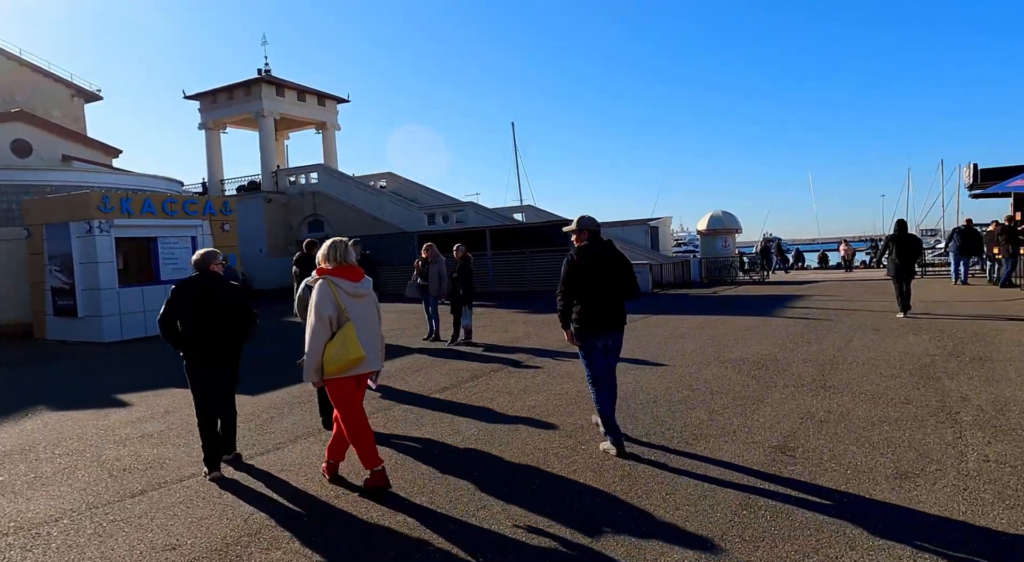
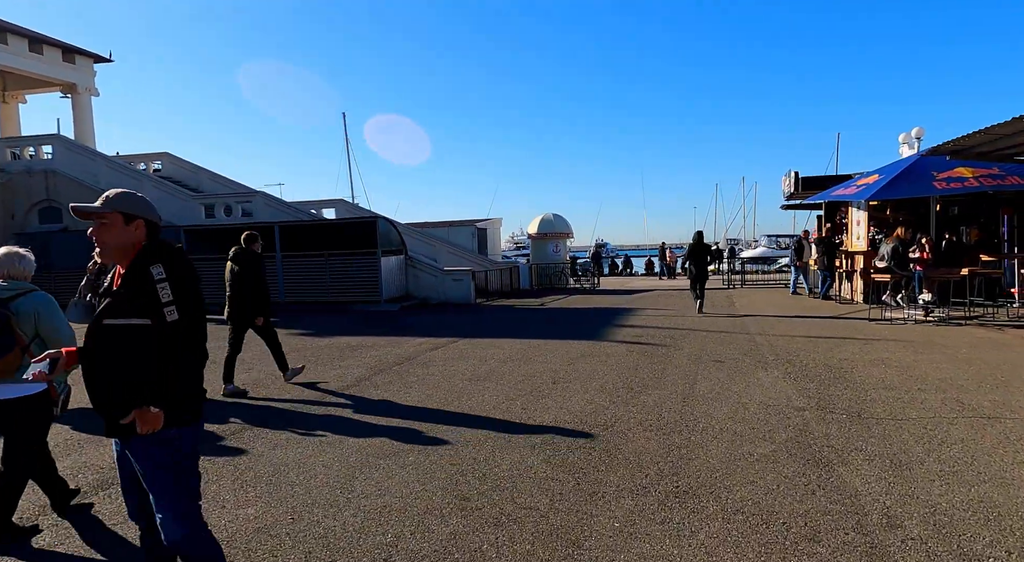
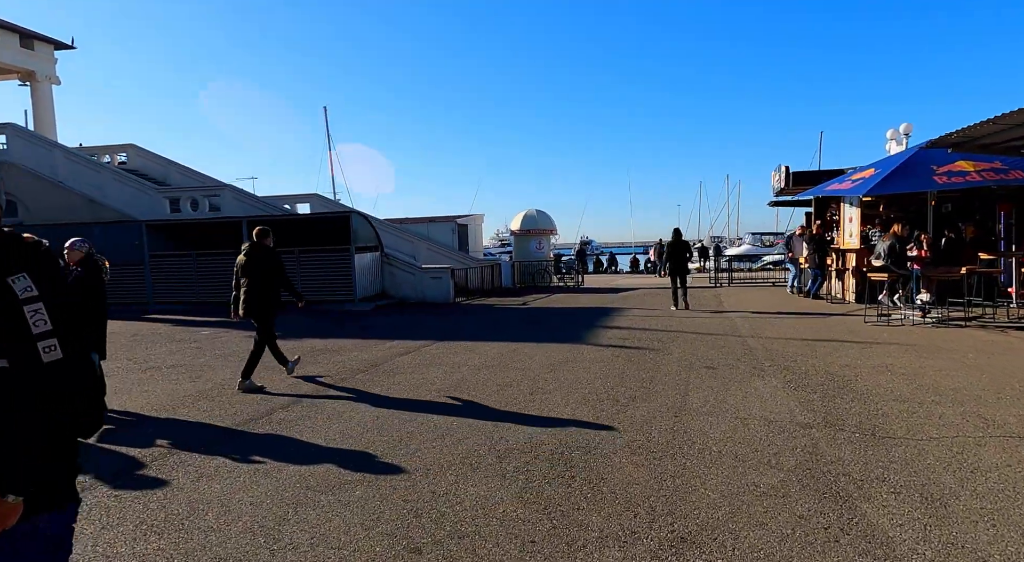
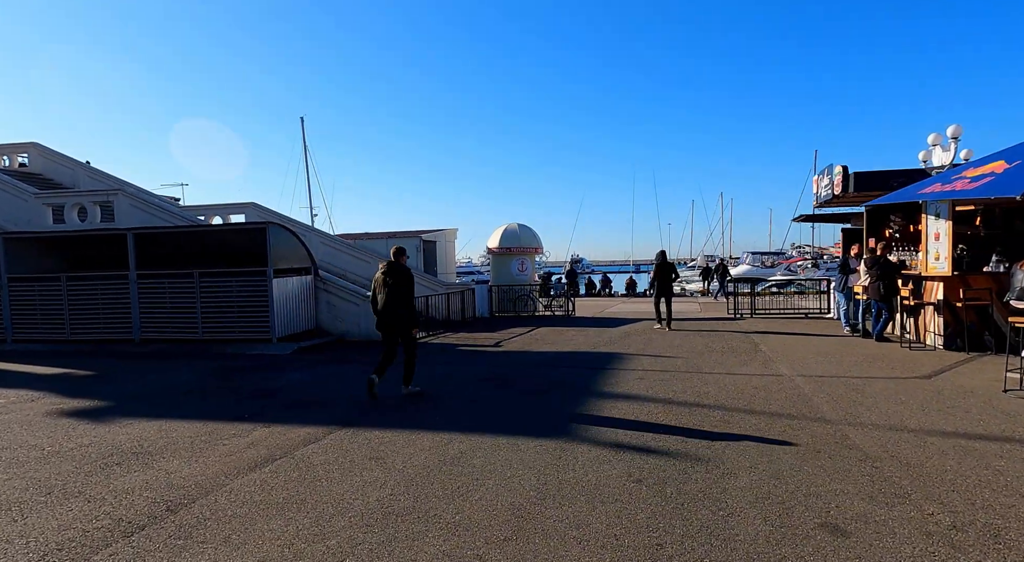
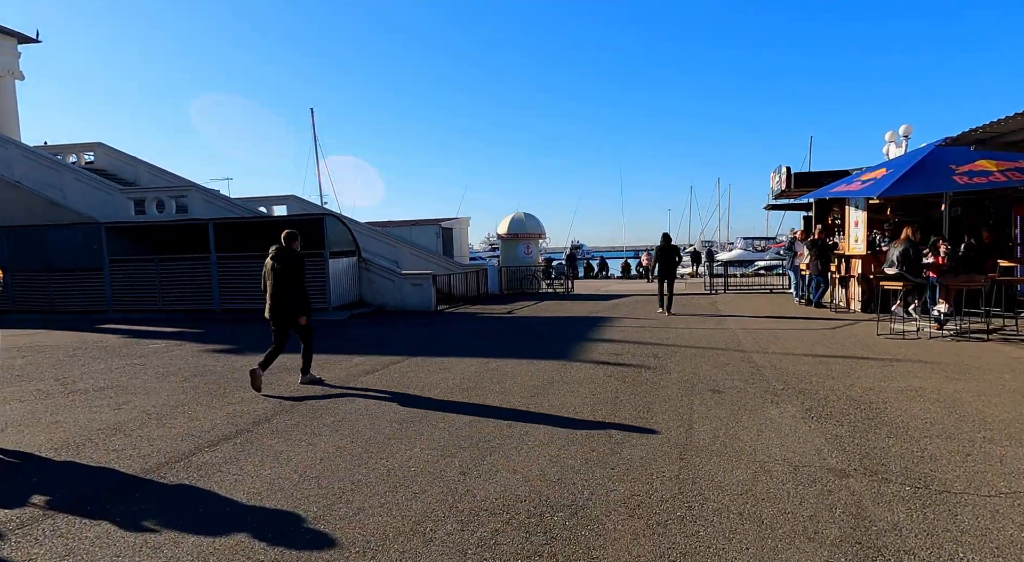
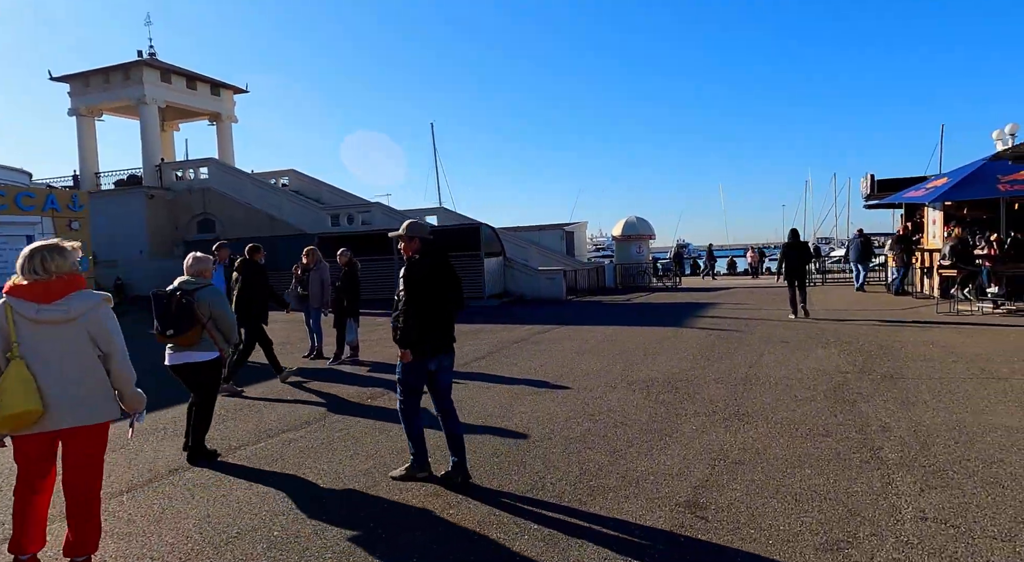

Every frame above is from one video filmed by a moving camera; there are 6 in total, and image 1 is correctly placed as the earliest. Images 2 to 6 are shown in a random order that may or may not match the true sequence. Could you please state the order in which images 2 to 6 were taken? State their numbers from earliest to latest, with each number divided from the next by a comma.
6, 2, 3, 5, 4
